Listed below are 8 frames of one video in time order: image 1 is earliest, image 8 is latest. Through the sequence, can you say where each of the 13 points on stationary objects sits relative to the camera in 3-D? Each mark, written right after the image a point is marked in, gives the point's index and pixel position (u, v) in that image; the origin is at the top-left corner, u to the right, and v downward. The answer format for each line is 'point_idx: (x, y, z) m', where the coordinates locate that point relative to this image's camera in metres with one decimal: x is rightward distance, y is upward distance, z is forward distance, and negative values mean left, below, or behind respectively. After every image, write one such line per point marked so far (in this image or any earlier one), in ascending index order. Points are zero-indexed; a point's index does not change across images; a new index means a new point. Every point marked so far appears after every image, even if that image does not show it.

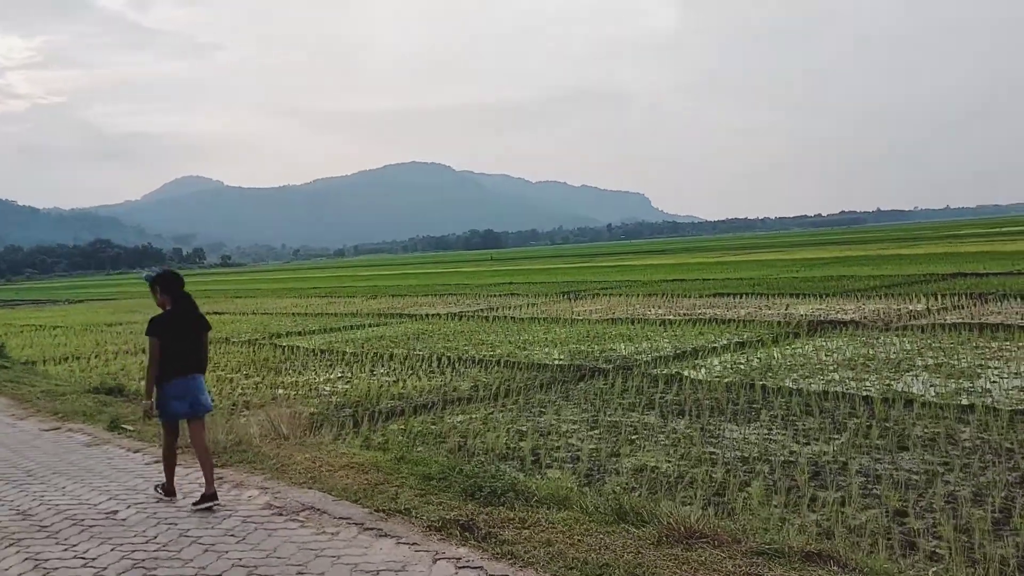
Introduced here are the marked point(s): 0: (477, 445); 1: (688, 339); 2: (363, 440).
0: (-0.4, -1.5, +7.3) m
1: (+3.9, -1.2, +17.3) m
2: (-1.4, -1.4, +7.2) m
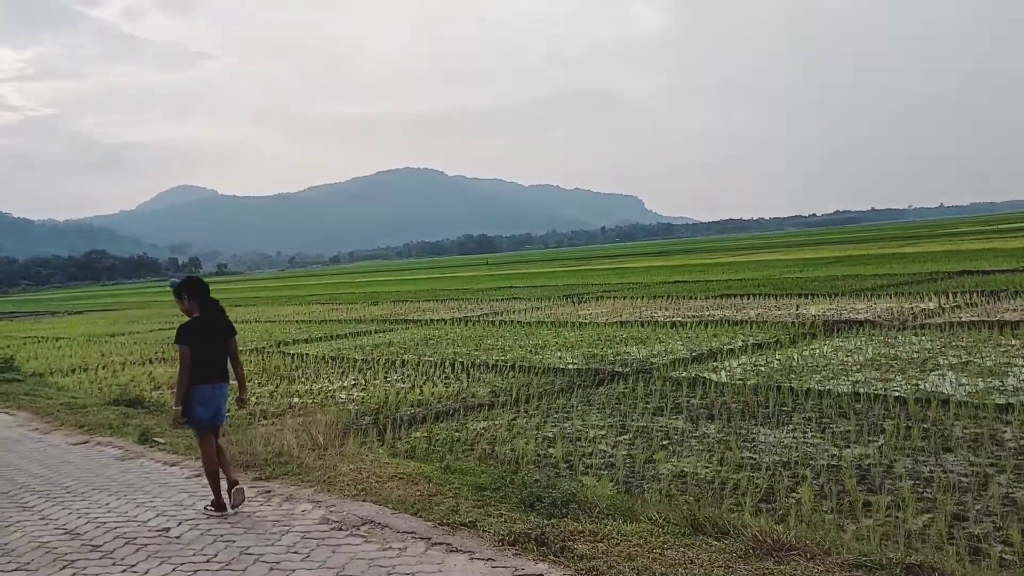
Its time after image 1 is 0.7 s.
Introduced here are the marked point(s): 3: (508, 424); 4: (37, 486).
0: (0.0, -1.6, +7.2) m
1: (+4.2, -1.2, +17.2) m
2: (-1.1, -1.4, +7.1) m
3: (-0.1, -1.6, +9.1) m
4: (-2.9, -1.2, +4.8) m
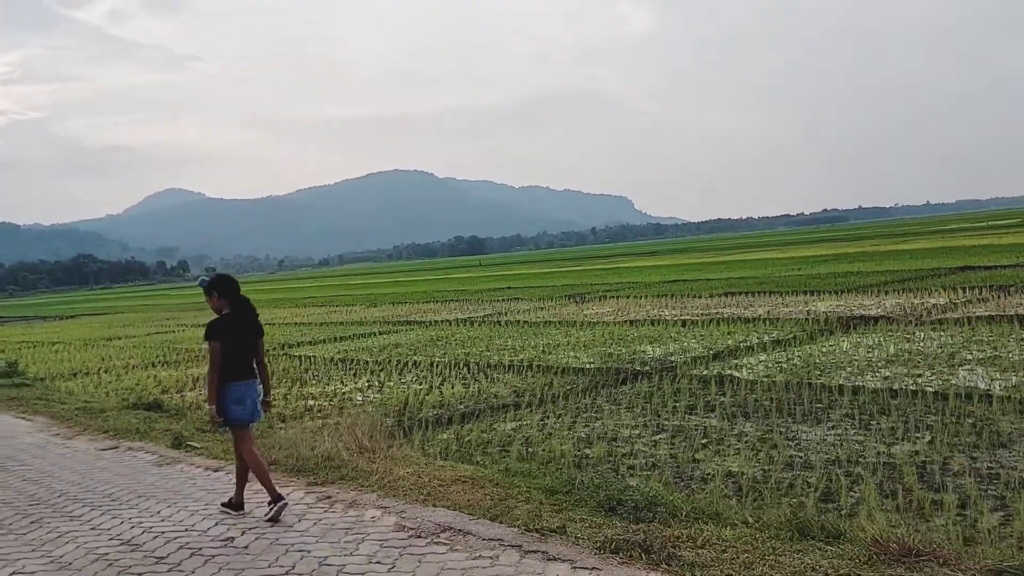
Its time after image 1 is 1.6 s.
0: (+0.3, -1.5, +7.0) m
1: (+4.5, -1.1, +17.1) m
2: (-0.7, -1.4, +6.9) m
3: (+0.2, -1.6, +8.9) m
4: (-2.6, -1.2, +4.6) m
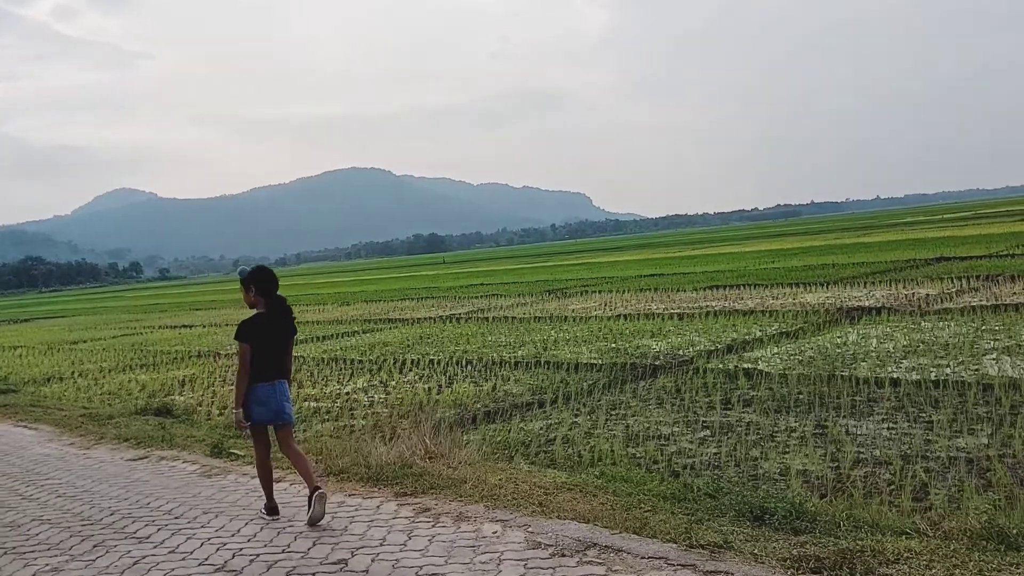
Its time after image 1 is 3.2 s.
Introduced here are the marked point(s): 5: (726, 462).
0: (+0.7, -1.5, +6.7) m
1: (+4.5, -1.0, +16.9) m
2: (-0.3, -1.4, +6.5) m
3: (+0.6, -1.5, +8.6) m
4: (-2.0, -1.2, +4.1) m
5: (+1.8, -1.4, +6.3) m
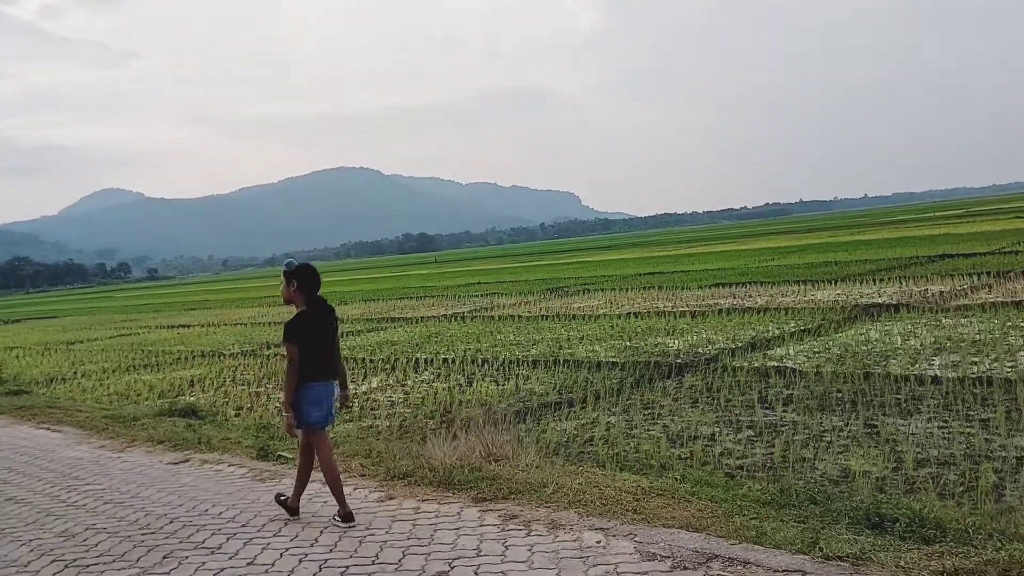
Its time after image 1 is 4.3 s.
0: (+1.1, -1.4, +6.5) m
1: (+4.9, -0.9, +16.8) m
2: (+0.1, -1.3, +6.4) m
3: (+1.0, -1.5, +8.4) m
4: (-1.6, -1.2, +3.9) m
5: (+2.2, -1.4, +6.2) m
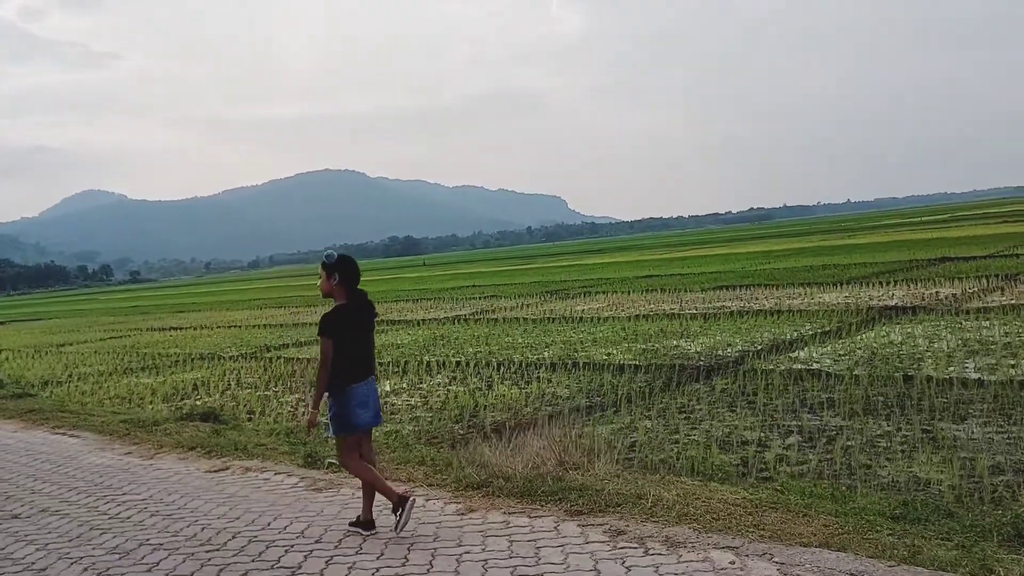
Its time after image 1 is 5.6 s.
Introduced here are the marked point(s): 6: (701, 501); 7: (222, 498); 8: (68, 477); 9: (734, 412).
0: (+1.5, -1.4, +6.3) m
1: (+5.1, -0.9, +16.5) m
2: (+0.5, -1.3, +6.1) m
3: (+1.3, -1.5, +8.1) m
4: (-1.2, -1.2, +3.6) m
5: (+2.6, -1.4, +5.9) m
6: (+0.8, -1.0, +3.5) m
7: (-1.7, -1.2, +4.4) m
8: (-3.2, -1.4, +5.5) m
9: (+2.5, -1.4, +8.5) m
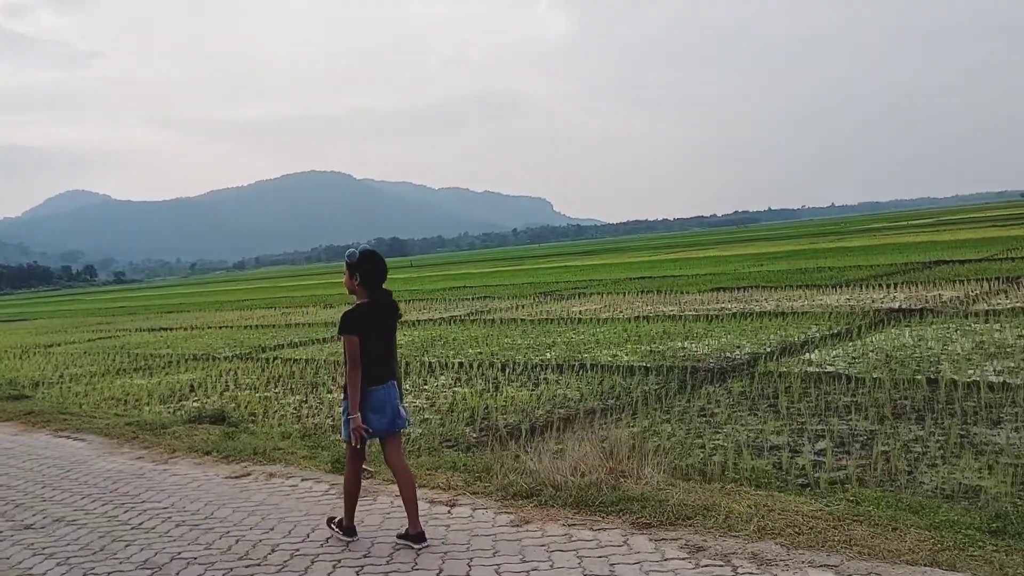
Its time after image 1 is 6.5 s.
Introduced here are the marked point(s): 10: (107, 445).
0: (+1.7, -1.4, +6.1) m
1: (+5.2, -1.0, +16.4) m
2: (+0.7, -1.3, +5.8) m
3: (+1.5, -1.5, +7.9) m
4: (-0.9, -1.1, +3.4) m
5: (+2.8, -1.4, +5.7) m
6: (+1.1, -1.0, +3.3) m
7: (-1.5, -1.2, +4.2) m
8: (-2.9, -1.3, +5.2) m
9: (+2.7, -1.4, +8.3) m
10: (-3.6, -1.4, +6.7) m
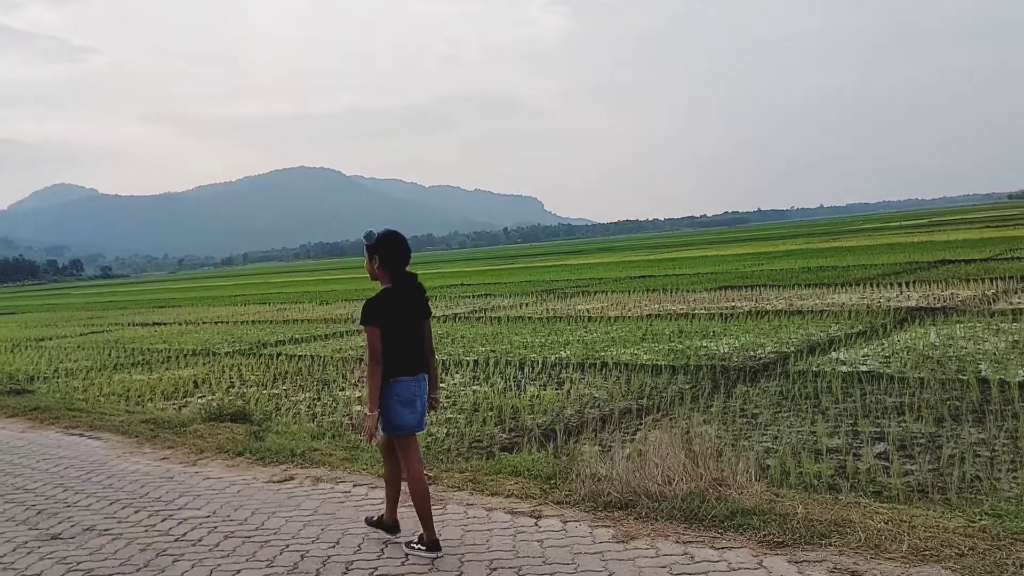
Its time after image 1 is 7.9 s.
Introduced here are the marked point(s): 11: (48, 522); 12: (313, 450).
0: (+2.1, -1.4, +5.7) m
1: (+5.5, -0.9, +16.0) m
2: (+1.1, -1.3, +5.5) m
3: (+1.9, -1.4, +7.5) m
4: (-0.5, -1.1, +3.0) m
5: (+3.2, -1.3, +5.3) m
6: (+1.5, -0.9, +2.9) m
7: (-1.1, -1.1, +3.8) m
8: (-2.6, -1.2, +4.8) m
9: (+3.0, -1.3, +8.0) m
10: (-3.2, -1.3, +6.3) m
11: (-2.5, -1.3, +4.1) m
12: (-1.5, -1.2, +5.6) m
